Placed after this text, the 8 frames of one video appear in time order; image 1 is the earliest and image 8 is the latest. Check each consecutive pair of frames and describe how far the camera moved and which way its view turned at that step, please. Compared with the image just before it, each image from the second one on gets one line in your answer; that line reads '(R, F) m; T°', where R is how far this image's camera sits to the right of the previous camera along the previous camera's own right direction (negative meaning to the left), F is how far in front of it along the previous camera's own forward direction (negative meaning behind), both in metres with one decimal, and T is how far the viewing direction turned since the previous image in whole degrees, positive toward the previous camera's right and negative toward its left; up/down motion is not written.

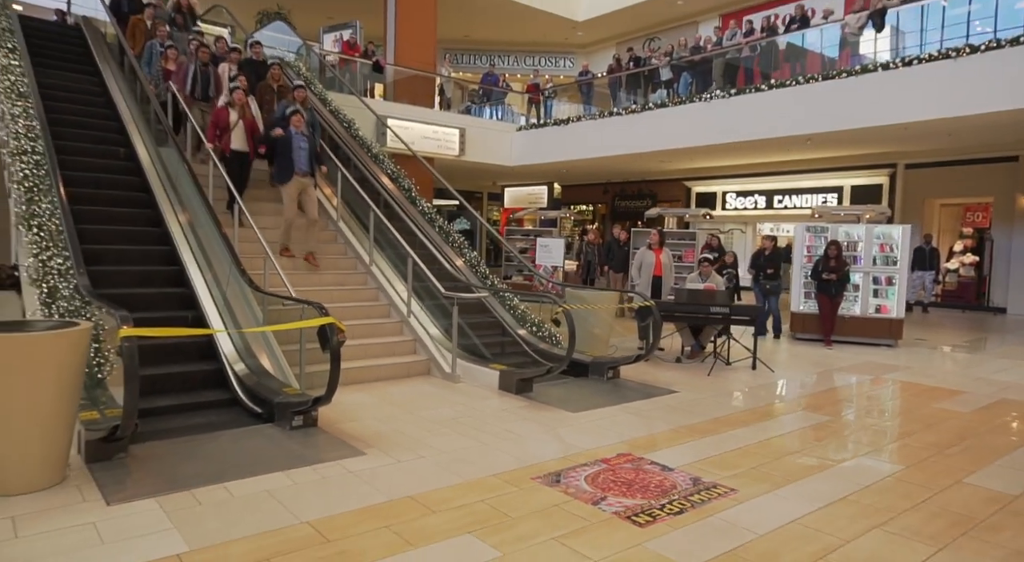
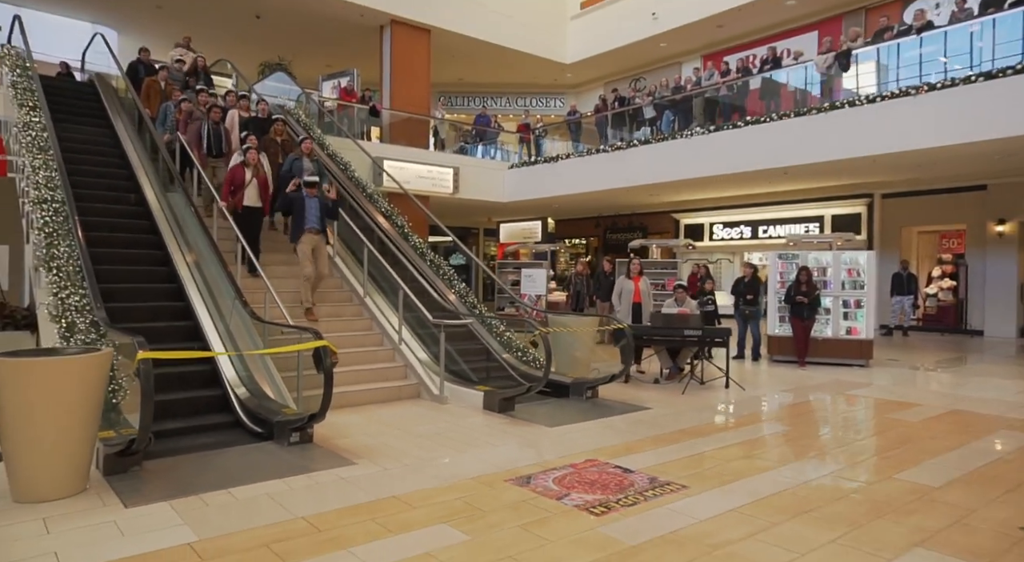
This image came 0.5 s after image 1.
(+0.2, -0.4) m; 0°
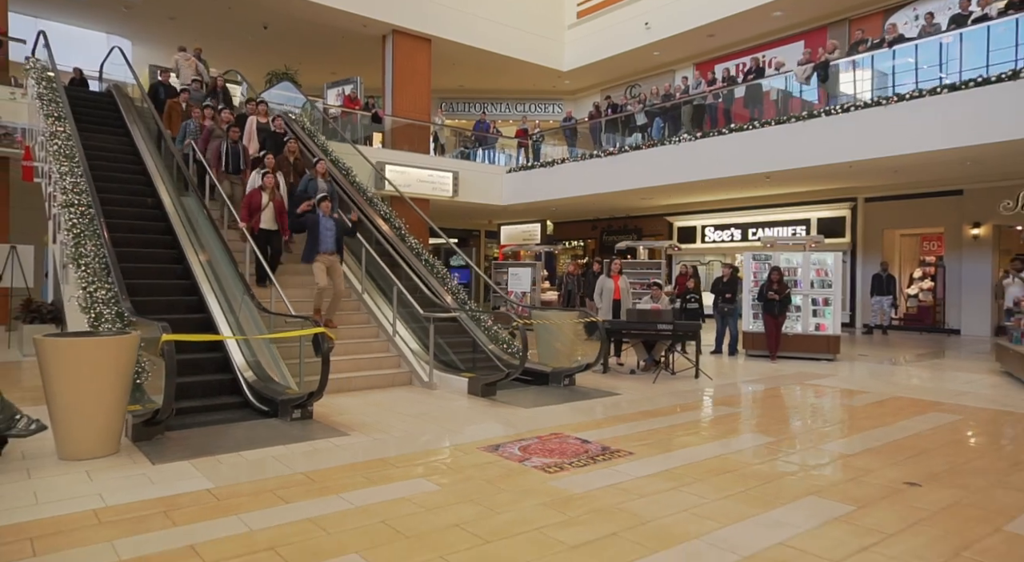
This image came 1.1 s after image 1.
(+0.2, -0.6) m; -1°
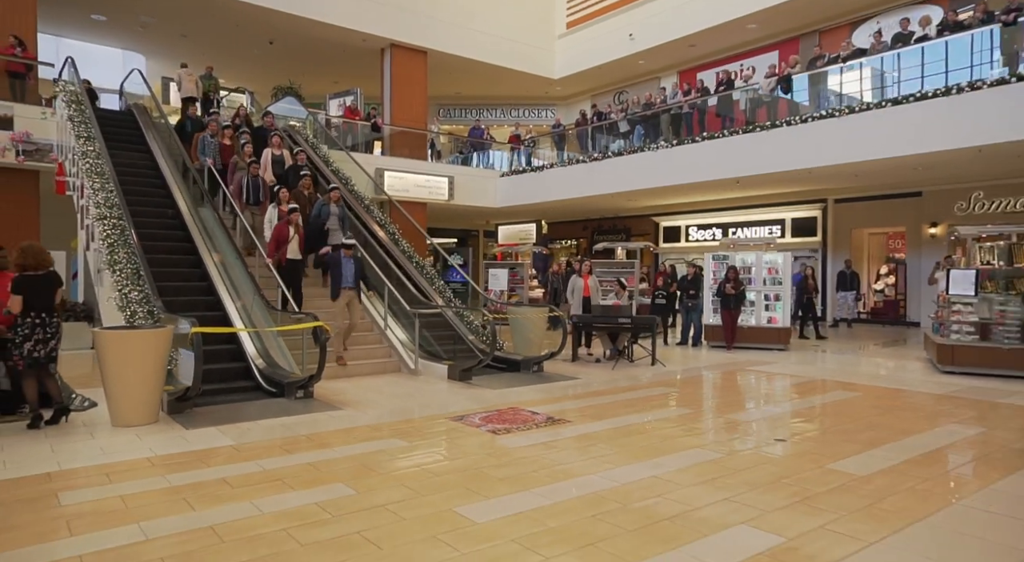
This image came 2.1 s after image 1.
(+0.4, -1.0) m; -1°
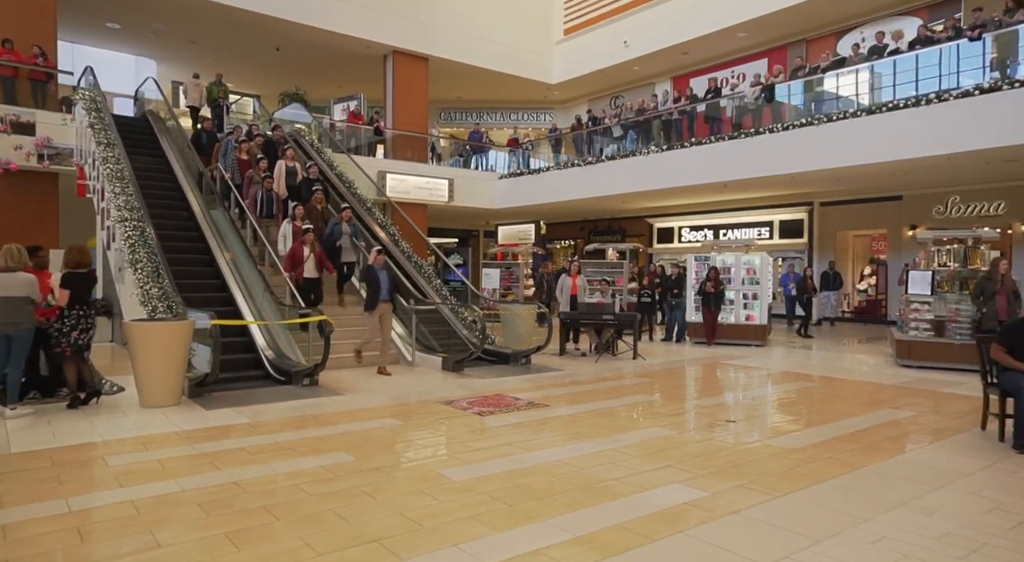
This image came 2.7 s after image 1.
(+0.2, -0.6) m; 0°
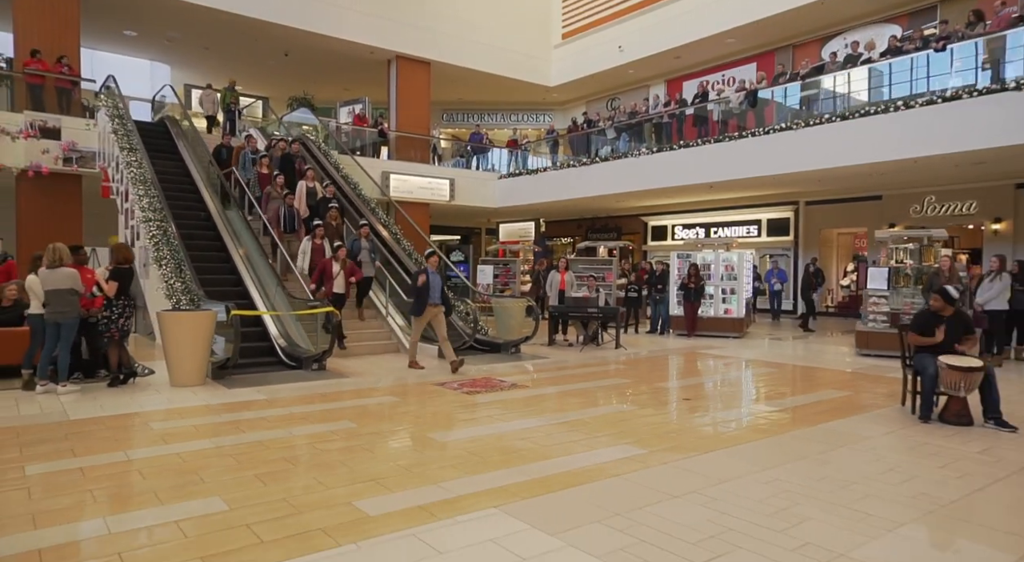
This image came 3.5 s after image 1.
(+0.2, -0.8) m; 0°
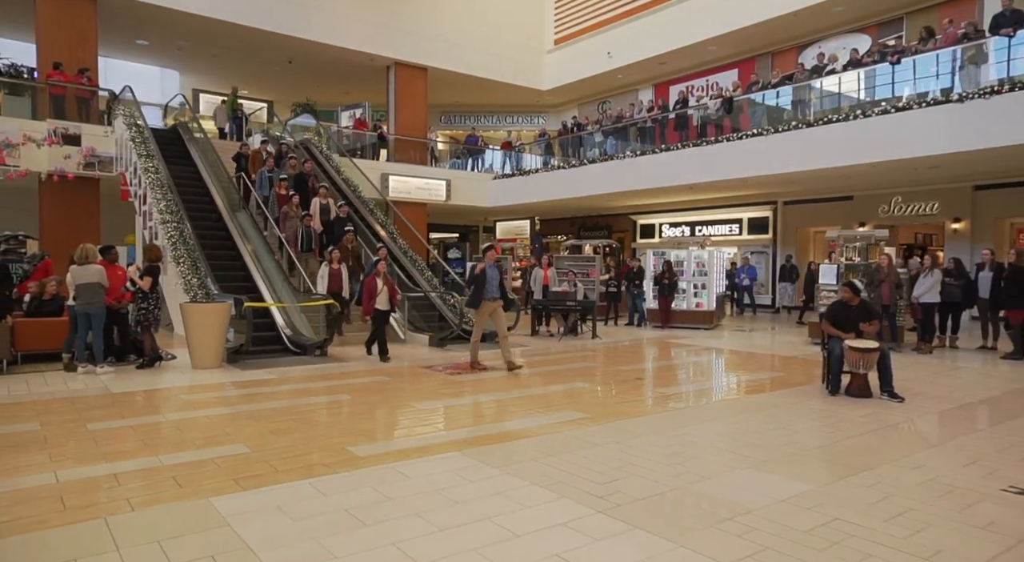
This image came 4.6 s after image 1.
(+0.3, -0.9) m; 0°
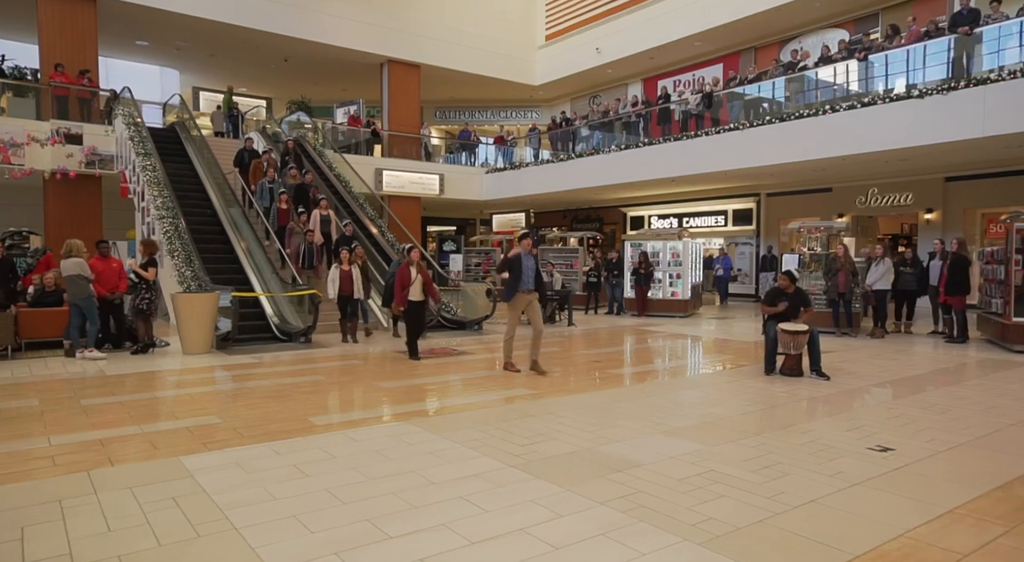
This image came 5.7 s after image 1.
(+0.5, -0.5) m; -1°
